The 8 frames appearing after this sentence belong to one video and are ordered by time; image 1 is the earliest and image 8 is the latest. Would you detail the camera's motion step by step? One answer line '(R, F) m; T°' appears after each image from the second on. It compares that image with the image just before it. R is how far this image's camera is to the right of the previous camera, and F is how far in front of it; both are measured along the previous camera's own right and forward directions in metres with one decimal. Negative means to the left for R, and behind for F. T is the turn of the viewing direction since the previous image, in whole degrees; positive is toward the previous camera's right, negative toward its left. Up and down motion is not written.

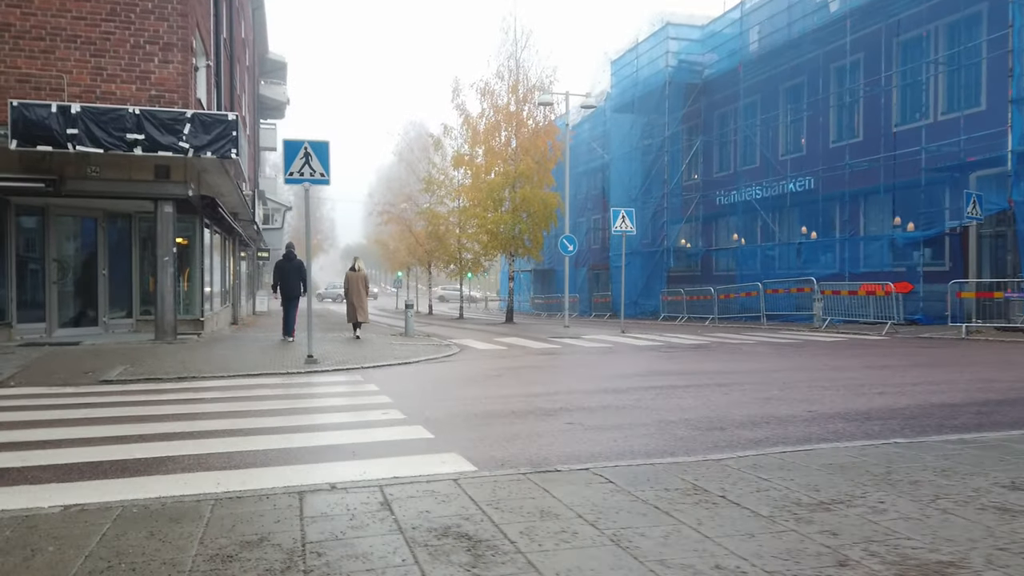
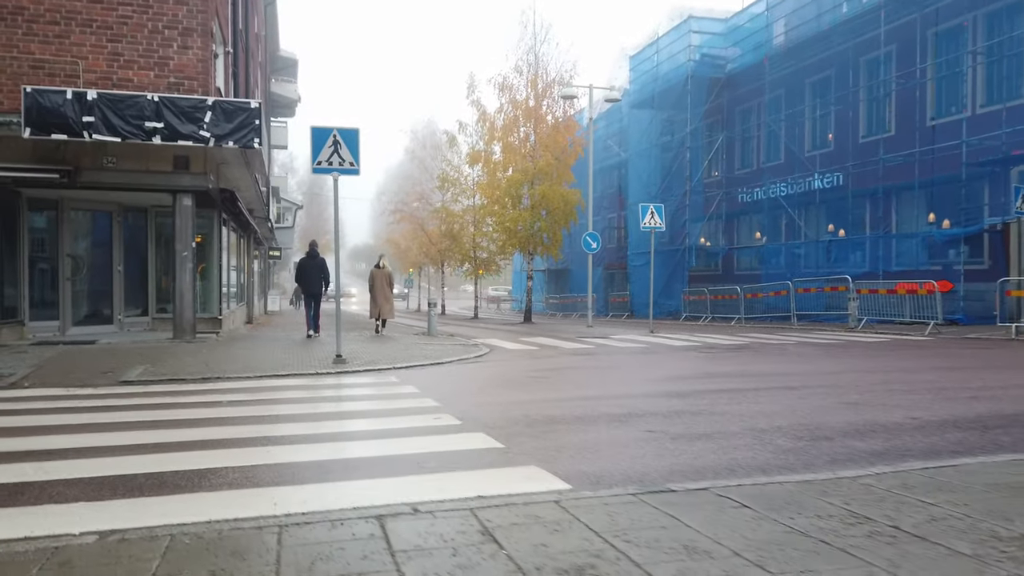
(-0.5, +0.6) m; 0°
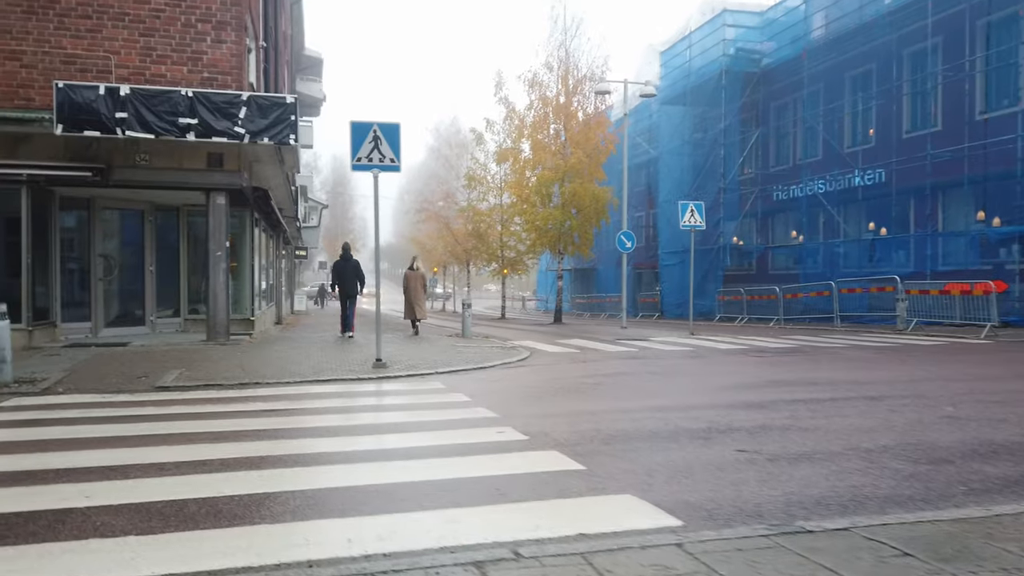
(-0.4, +0.5) m; -2°
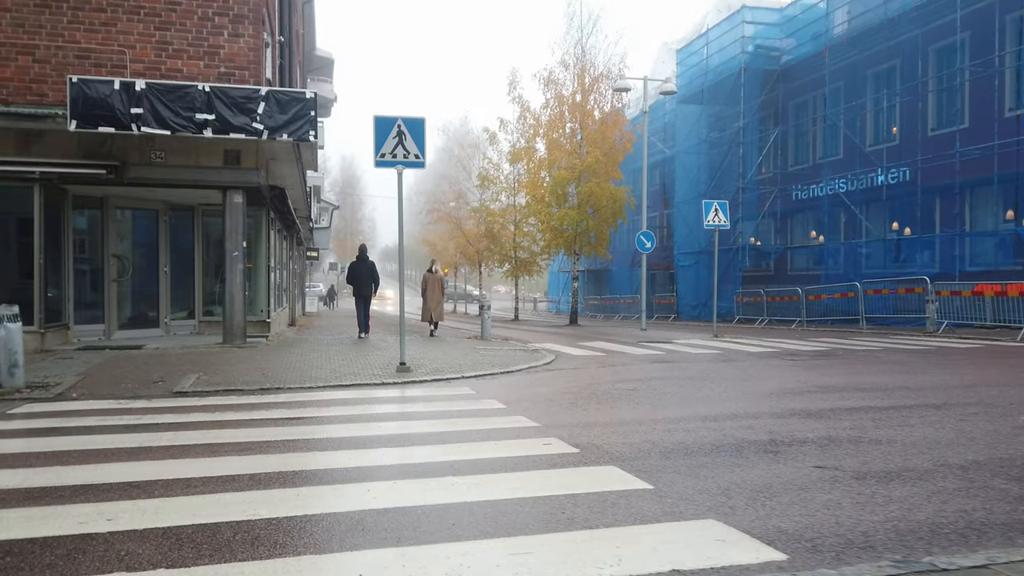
(-0.3, +0.4) m; -1°
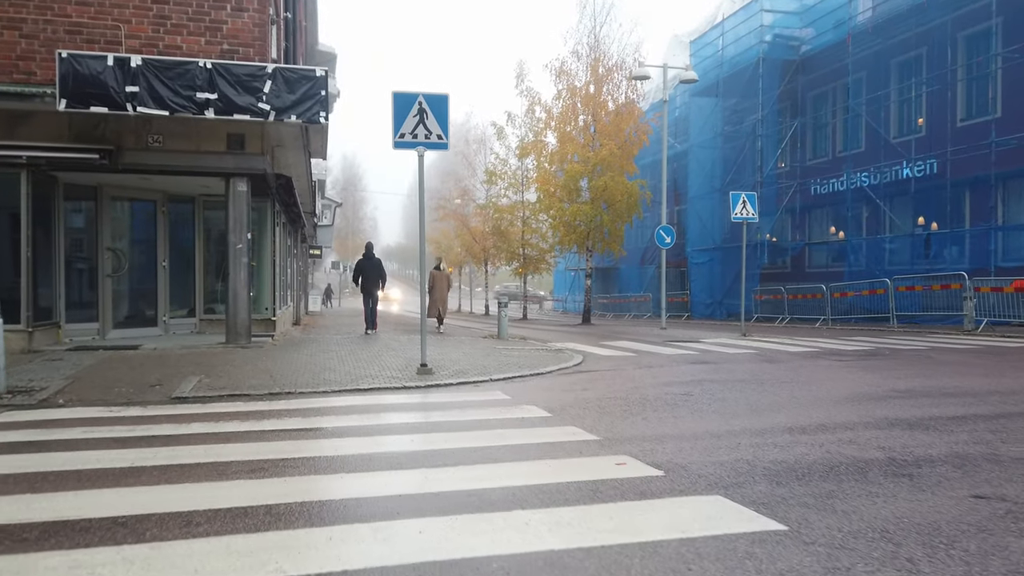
(-0.4, +0.9) m; 0°
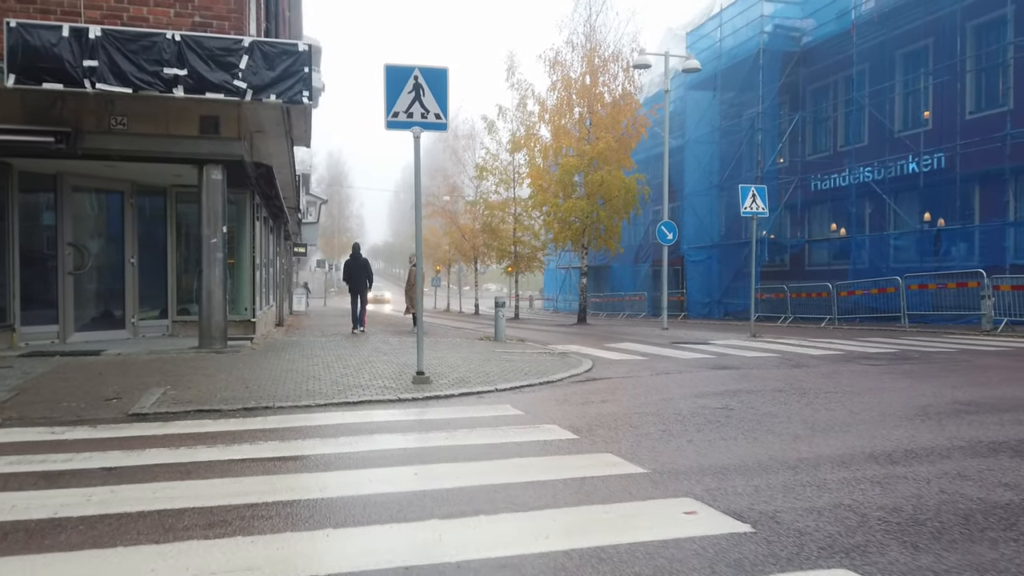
(-0.2, +1.0) m; +1°
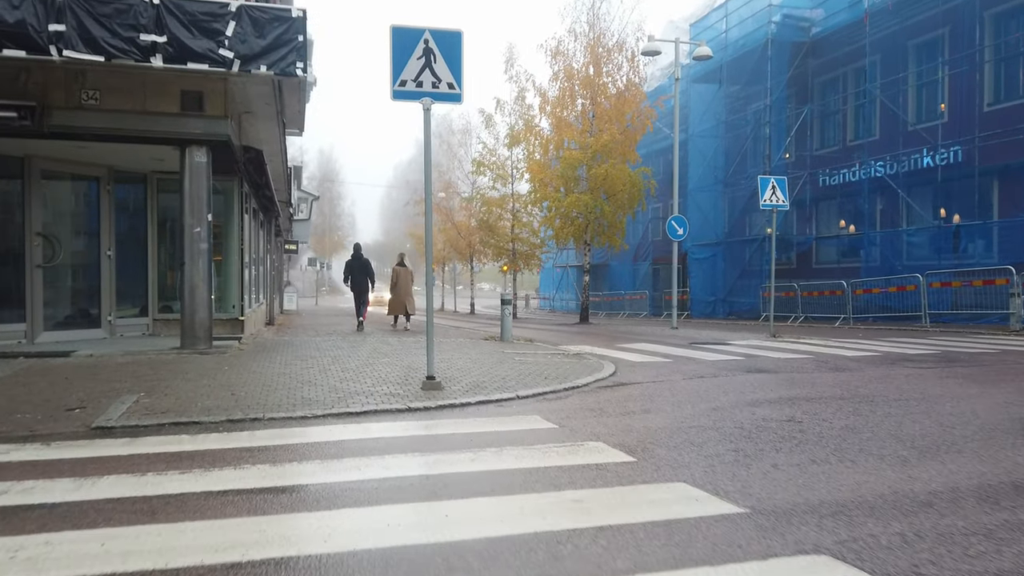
(-0.3, +0.9) m; +1°
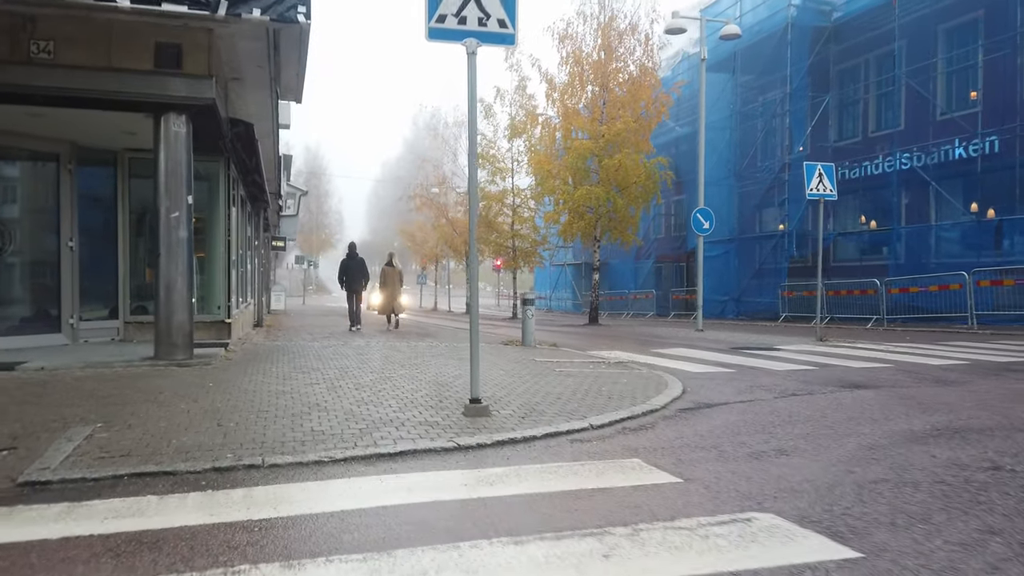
(-0.6, +1.6) m; +1°
